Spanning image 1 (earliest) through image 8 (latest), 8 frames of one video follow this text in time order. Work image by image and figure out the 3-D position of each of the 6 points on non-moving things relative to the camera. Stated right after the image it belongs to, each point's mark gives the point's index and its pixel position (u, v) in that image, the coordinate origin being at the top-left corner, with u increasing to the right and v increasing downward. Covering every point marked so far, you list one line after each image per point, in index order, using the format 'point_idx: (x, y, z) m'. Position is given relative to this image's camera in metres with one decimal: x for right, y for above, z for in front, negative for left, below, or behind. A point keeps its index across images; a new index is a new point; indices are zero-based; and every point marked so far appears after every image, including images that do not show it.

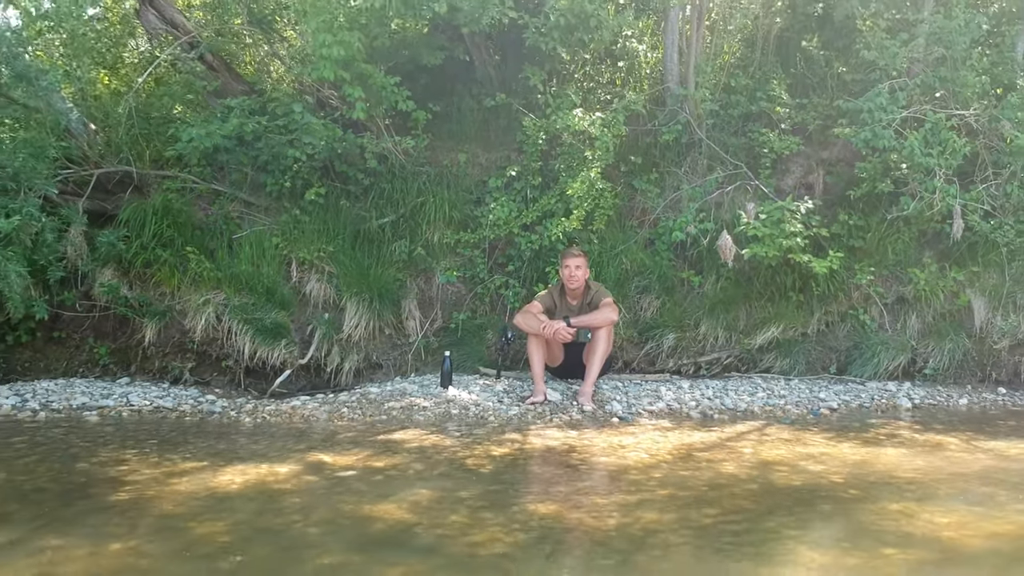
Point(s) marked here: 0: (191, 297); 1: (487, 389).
0: (-2.9, -0.1, +7.5) m
1: (-0.2, -0.9, +7.0) m
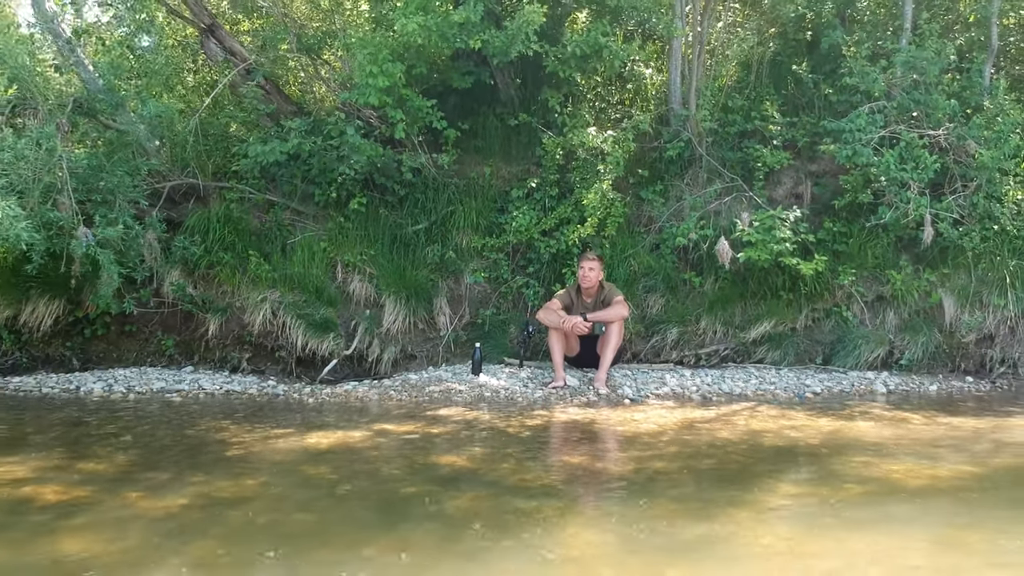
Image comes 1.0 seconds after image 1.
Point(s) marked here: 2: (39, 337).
0: (-2.7, -0.1, +8.4) m
1: (0.0, -0.8, +7.9) m
2: (-4.9, -0.5, +8.5) m
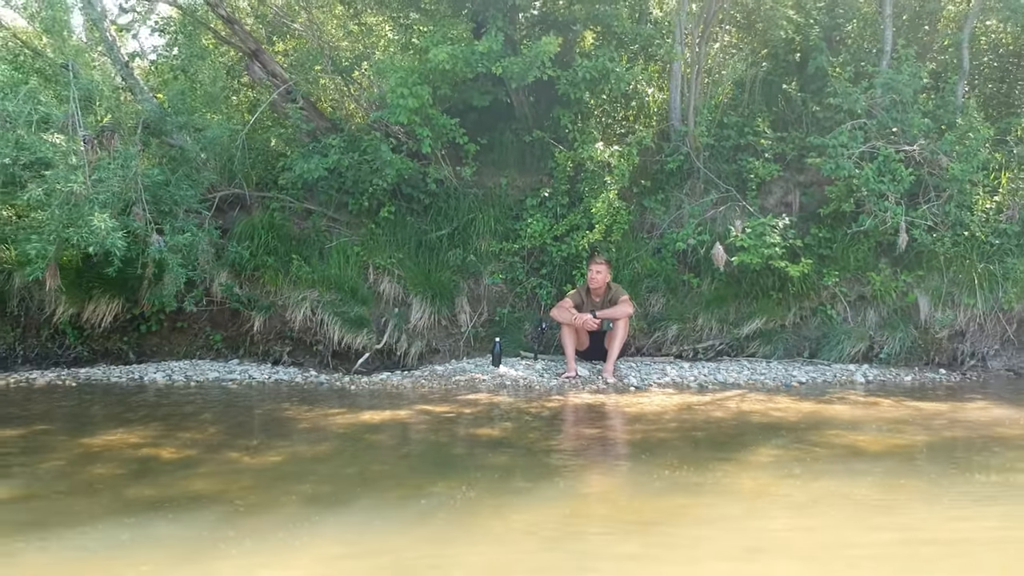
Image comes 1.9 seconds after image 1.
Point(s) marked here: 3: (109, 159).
0: (-2.5, -0.1, +9.3) m
1: (+0.2, -0.9, +8.8) m
2: (-4.8, -0.5, +9.4) m
3: (-3.4, +1.1, +7.0) m
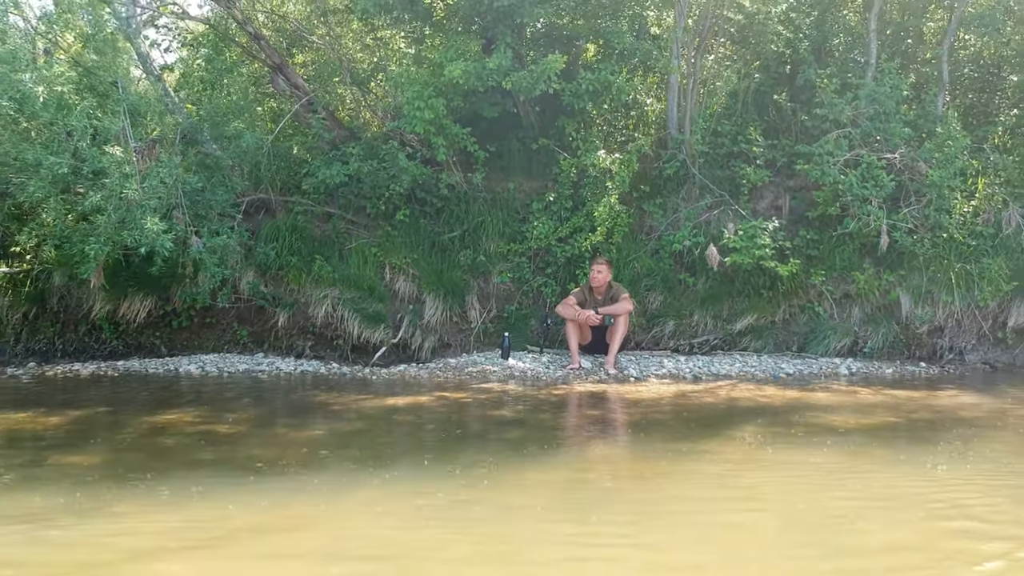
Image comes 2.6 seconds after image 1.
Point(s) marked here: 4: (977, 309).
0: (-2.4, -0.1, +10.0) m
1: (+0.3, -0.8, +9.5) m
2: (-4.7, -0.5, +10.0) m
3: (-3.3, +1.1, +7.6) m
4: (+5.8, -0.3, +10.2) m
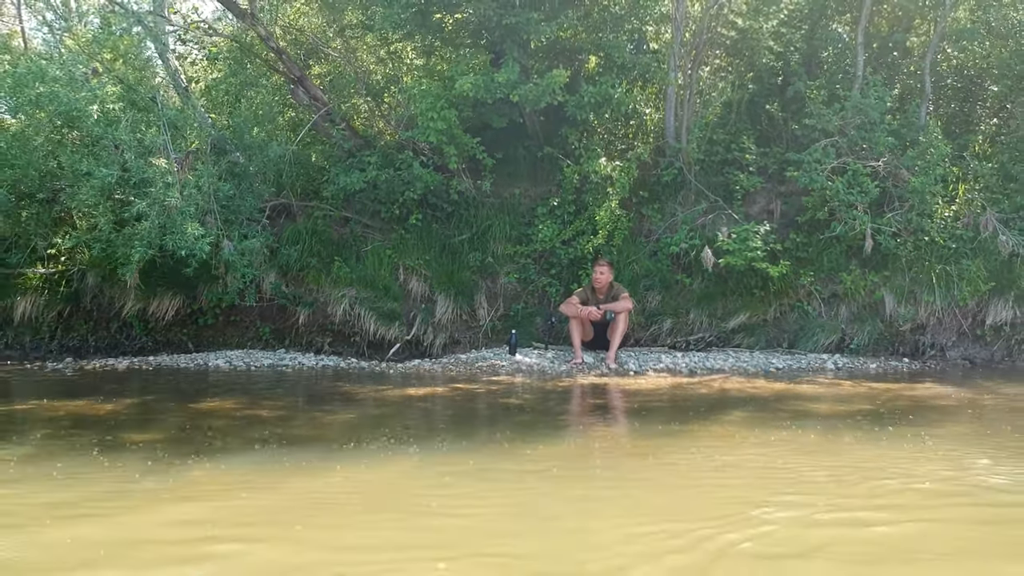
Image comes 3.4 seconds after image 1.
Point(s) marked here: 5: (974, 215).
0: (-2.4, -0.1, +10.6) m
1: (+0.4, -0.8, +10.1) m
2: (-4.6, -0.5, +10.7) m
3: (-3.2, +1.1, +8.3) m
4: (+5.9, -0.3, +10.8) m
5: (+6.2, +1.0, +10.9) m
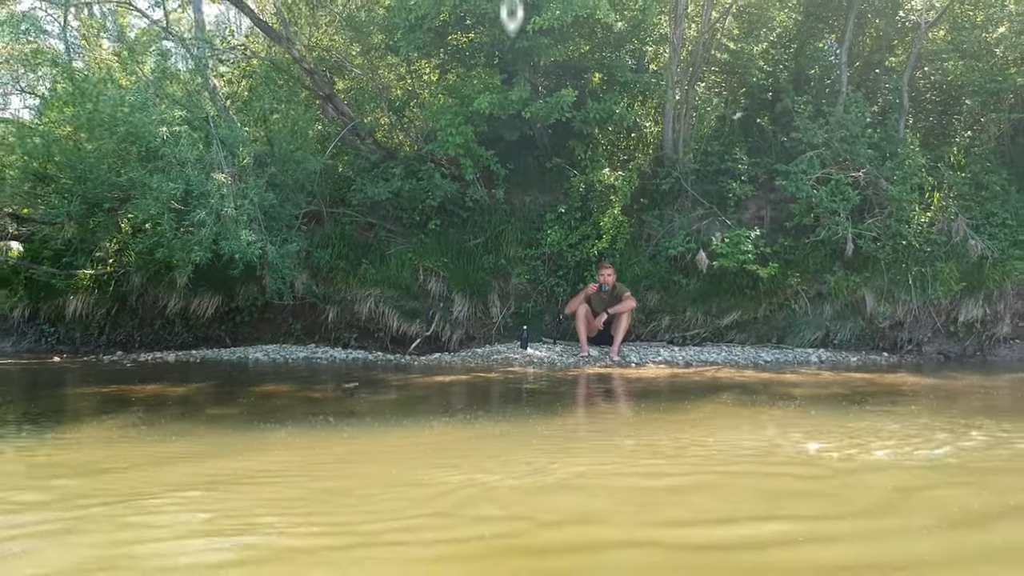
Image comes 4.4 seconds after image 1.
0: (-2.2, 0.0, +11.5) m
1: (+0.5, -0.8, +11.0) m
2: (-4.4, -0.5, +11.6) m
3: (-3.1, +1.1, +9.2) m
4: (+6.1, -0.3, +11.7) m
5: (+6.4, +1.0, +11.8) m
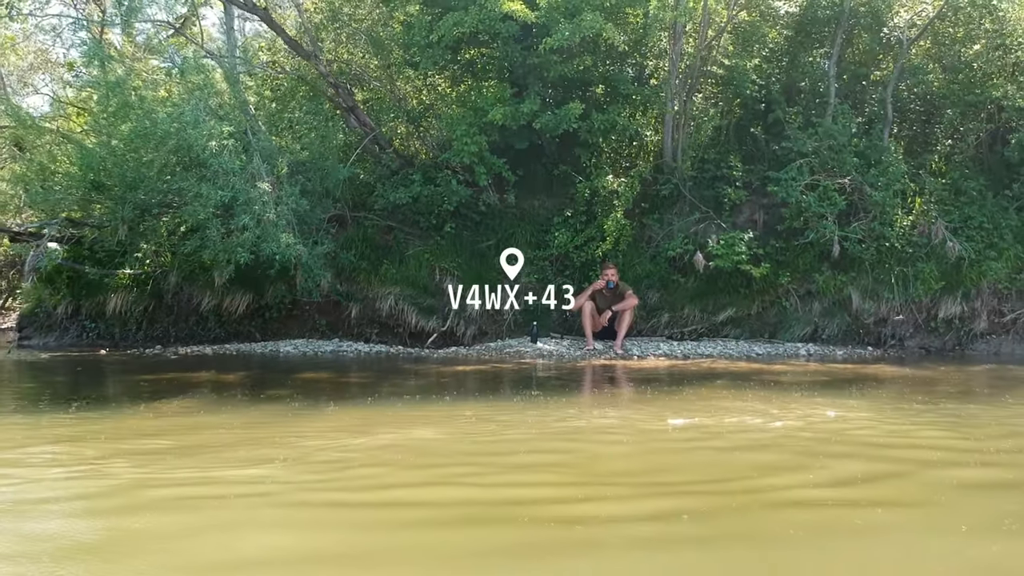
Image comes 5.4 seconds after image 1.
0: (-2.0, 0.0, +12.4) m
1: (+0.7, -0.8, +11.9) m
2: (-4.3, -0.5, +12.5) m
3: (-2.9, +1.2, +10.1) m
4: (+6.2, -0.2, +12.6) m
5: (+6.5, +1.0, +12.7) m
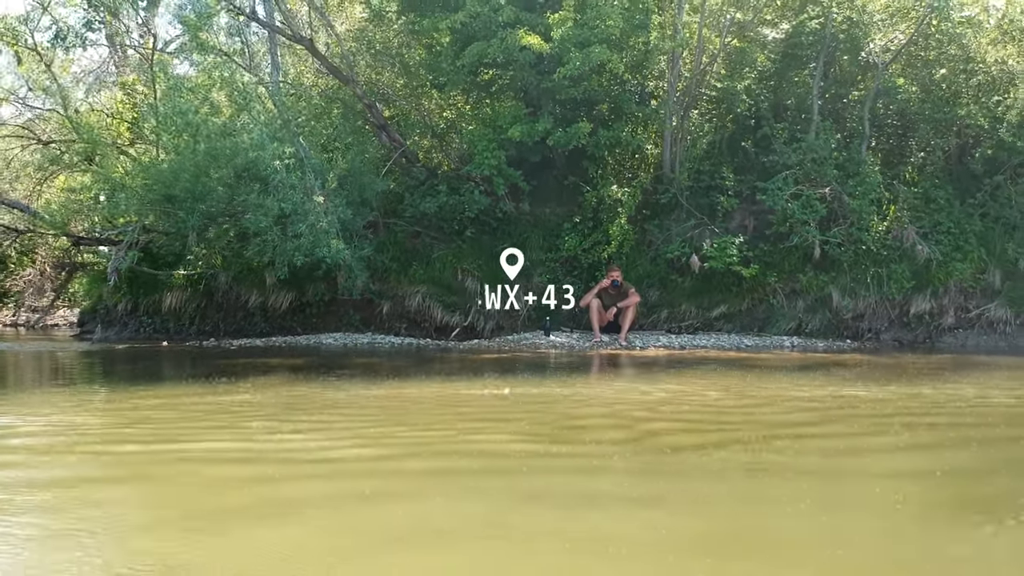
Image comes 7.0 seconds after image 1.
0: (-1.8, 0.0, +13.8) m
1: (+0.9, -0.8, +13.3) m
2: (-4.0, -0.5, +13.9) m
3: (-2.6, +1.2, +11.5) m
4: (+6.5, -0.2, +14.0) m
5: (+6.8, +1.0, +14.1) m
